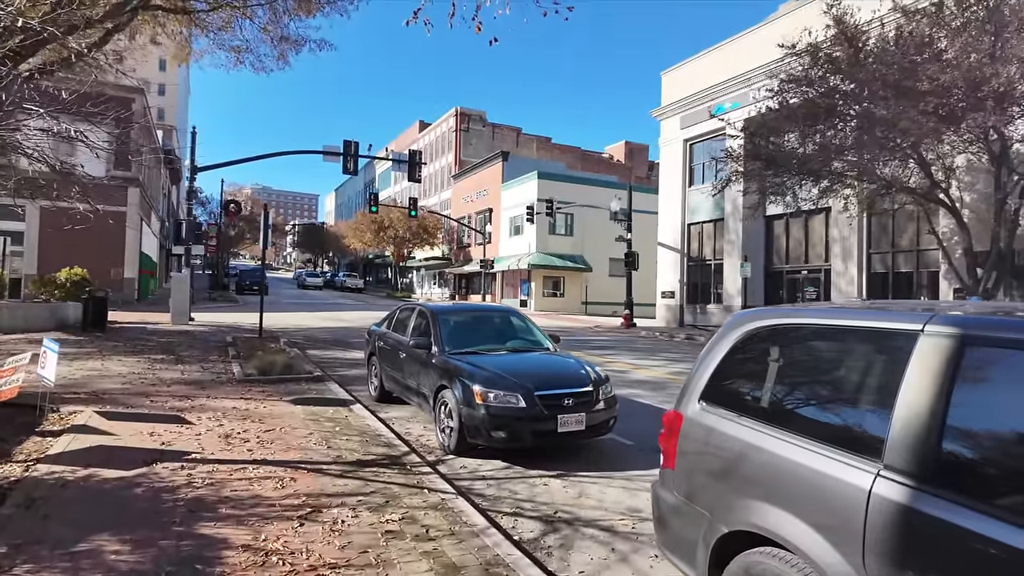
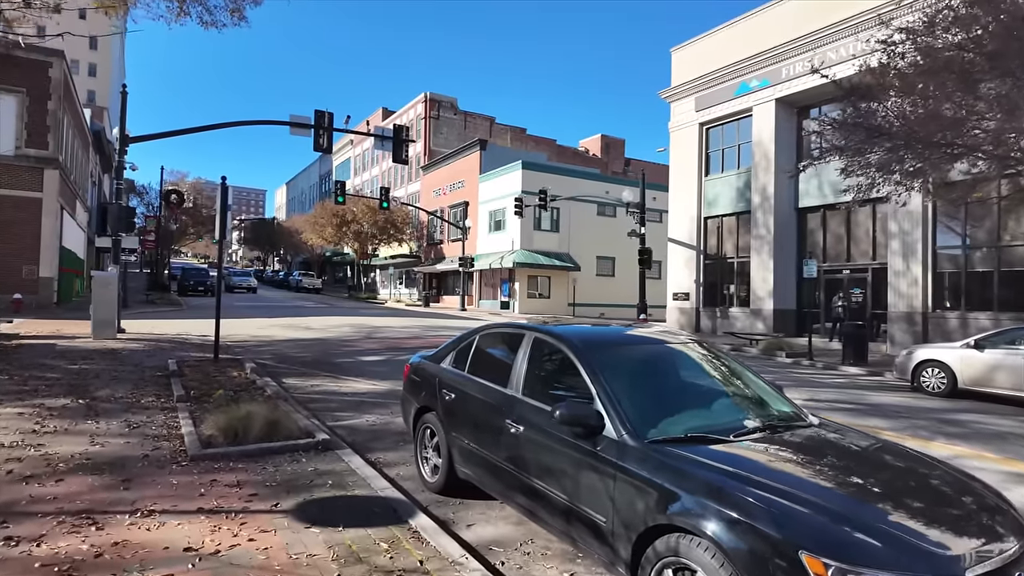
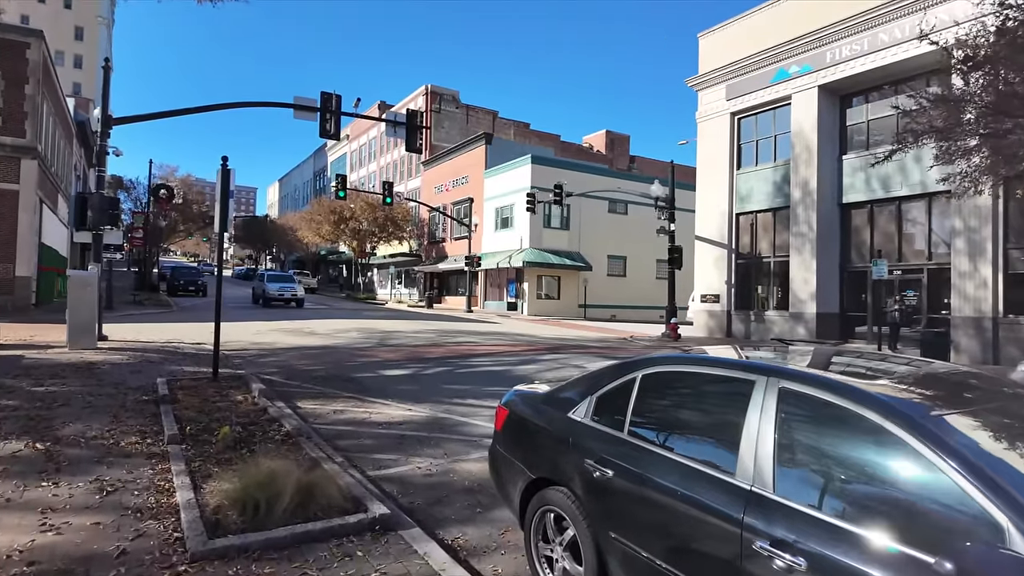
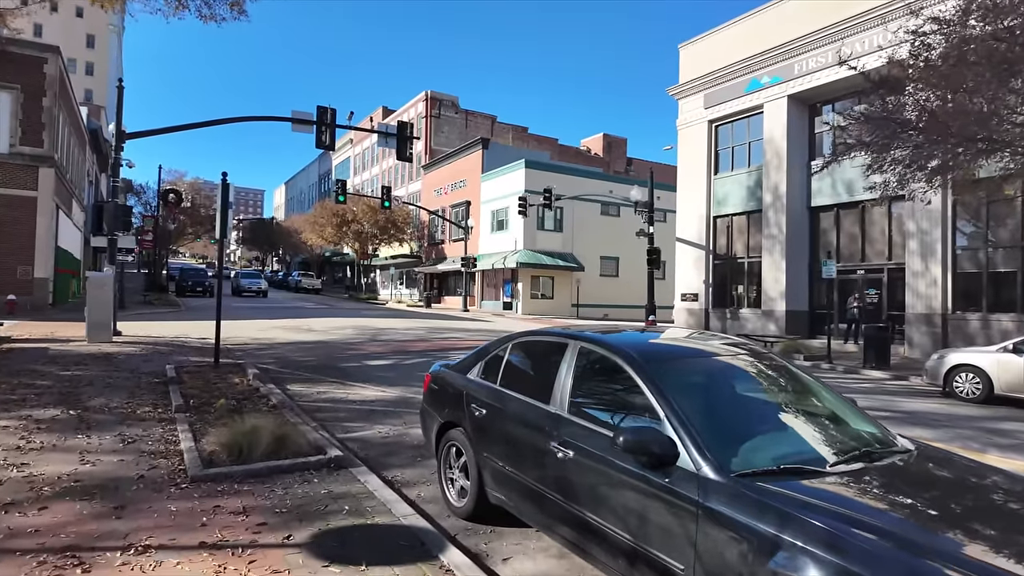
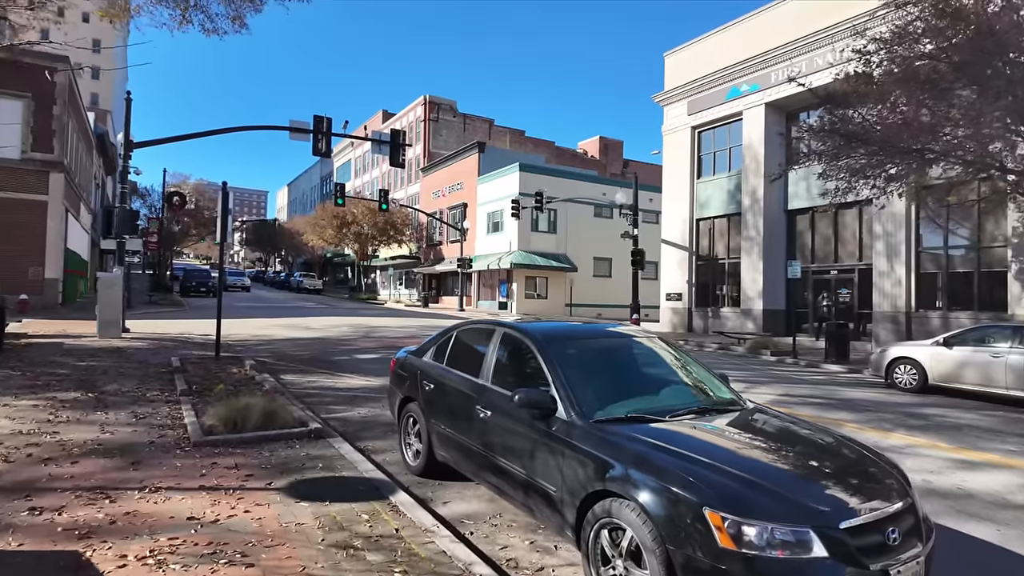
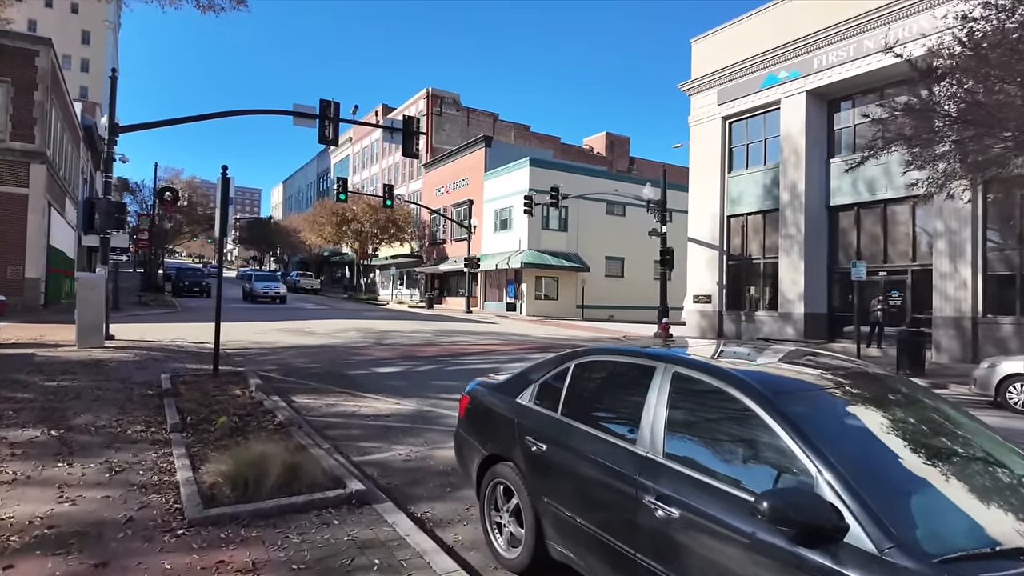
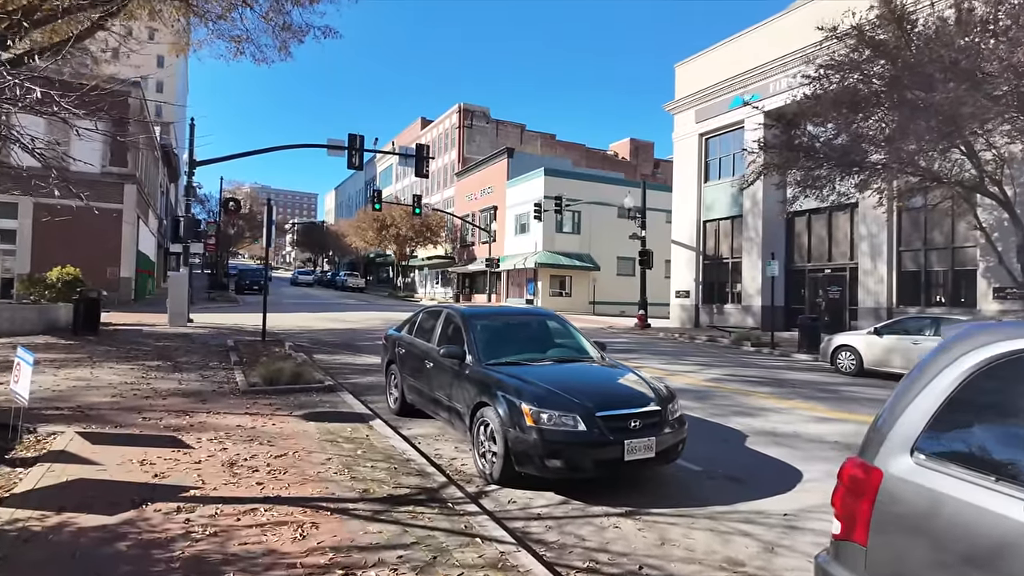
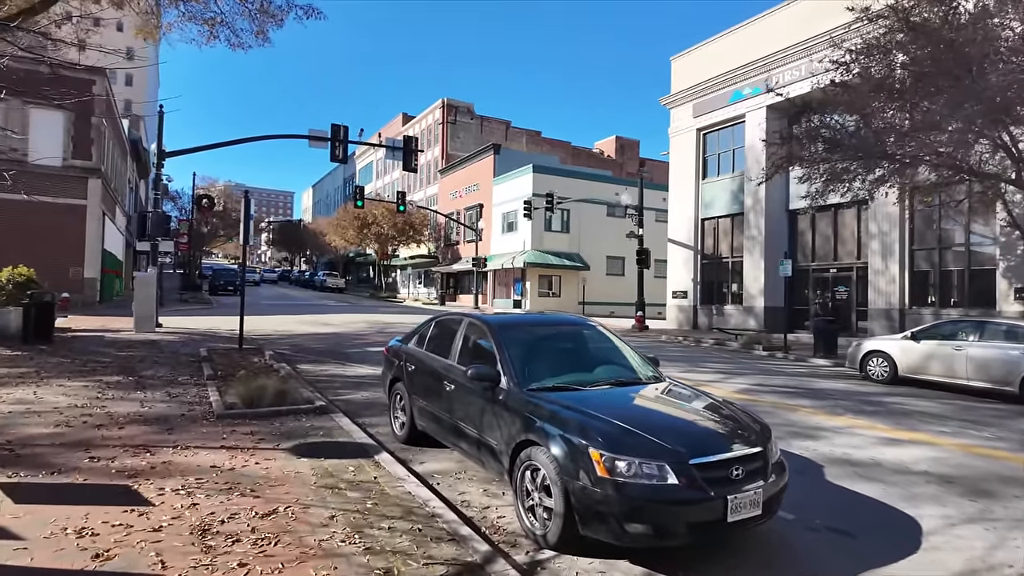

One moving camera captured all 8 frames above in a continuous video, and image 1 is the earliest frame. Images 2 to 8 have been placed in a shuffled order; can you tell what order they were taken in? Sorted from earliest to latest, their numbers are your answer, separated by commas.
7, 8, 5, 2, 4, 6, 3
